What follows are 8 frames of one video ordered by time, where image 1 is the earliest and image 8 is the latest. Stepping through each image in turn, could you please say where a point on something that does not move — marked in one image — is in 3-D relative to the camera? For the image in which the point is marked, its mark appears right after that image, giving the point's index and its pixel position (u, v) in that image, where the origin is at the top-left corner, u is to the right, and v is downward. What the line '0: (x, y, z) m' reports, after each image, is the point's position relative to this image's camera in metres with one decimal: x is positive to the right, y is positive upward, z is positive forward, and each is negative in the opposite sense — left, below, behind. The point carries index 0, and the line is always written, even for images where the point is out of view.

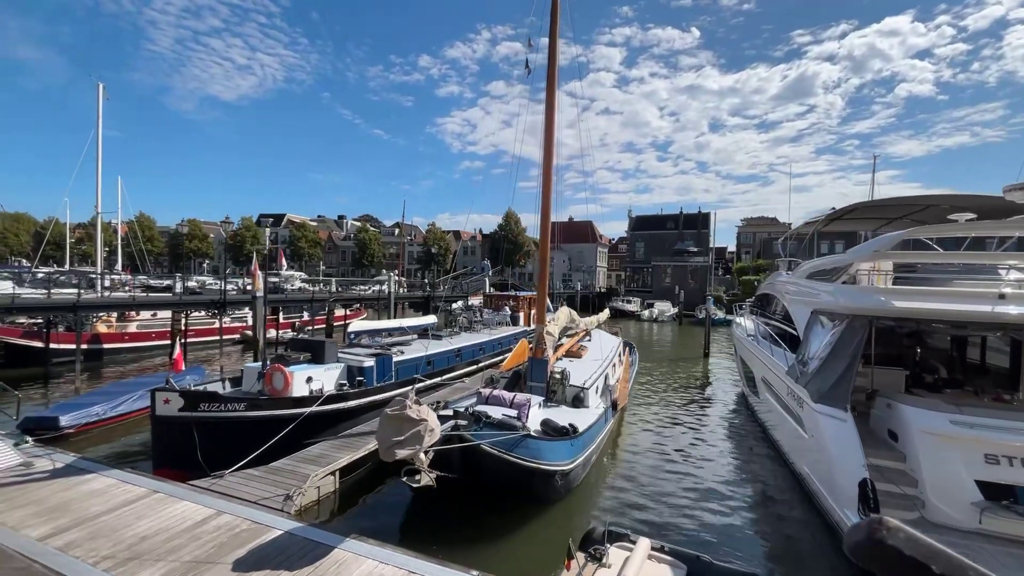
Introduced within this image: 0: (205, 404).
0: (-6.4, -2.4, +9.1) m
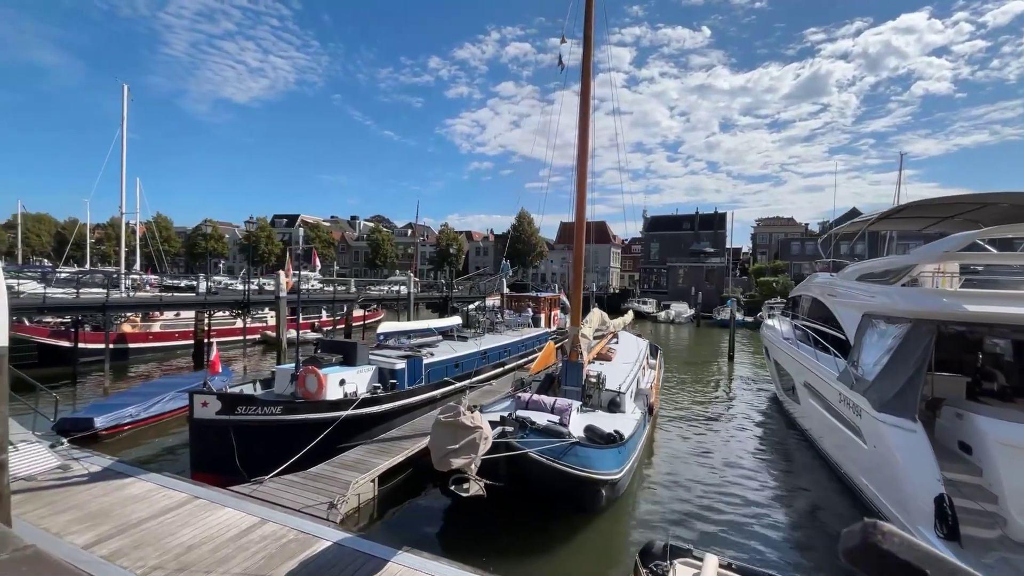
0: (-5.5, -2.5, +8.9) m
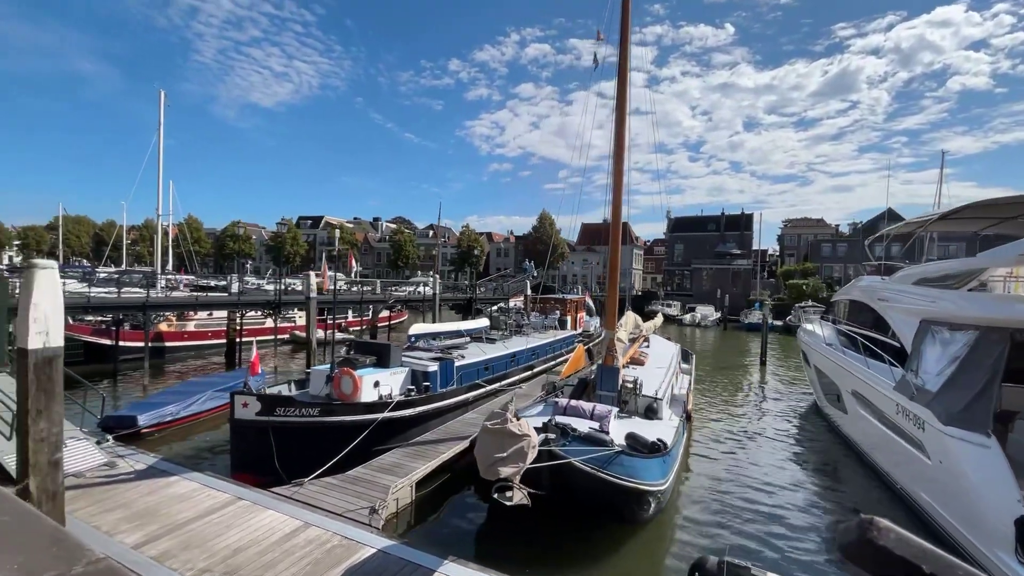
0: (-4.7, -2.5, +9.0) m
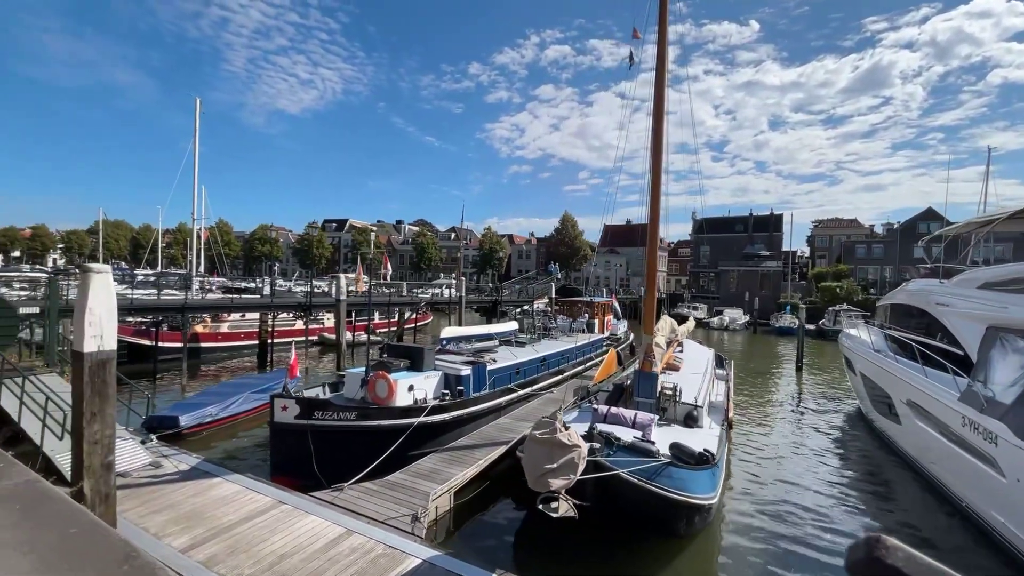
0: (-4.0, -2.6, +9.0) m
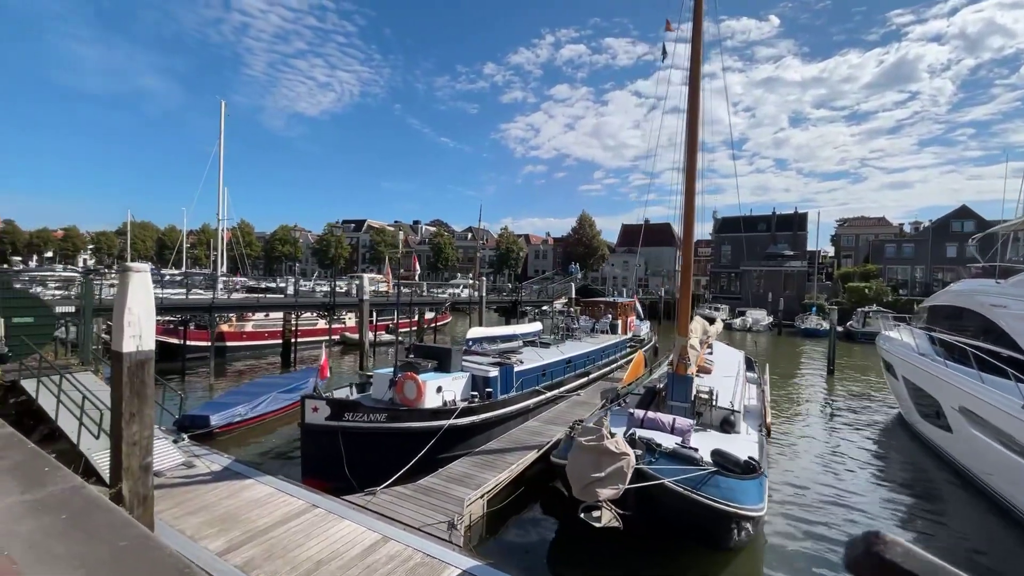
0: (-3.3, -2.5, +8.8) m
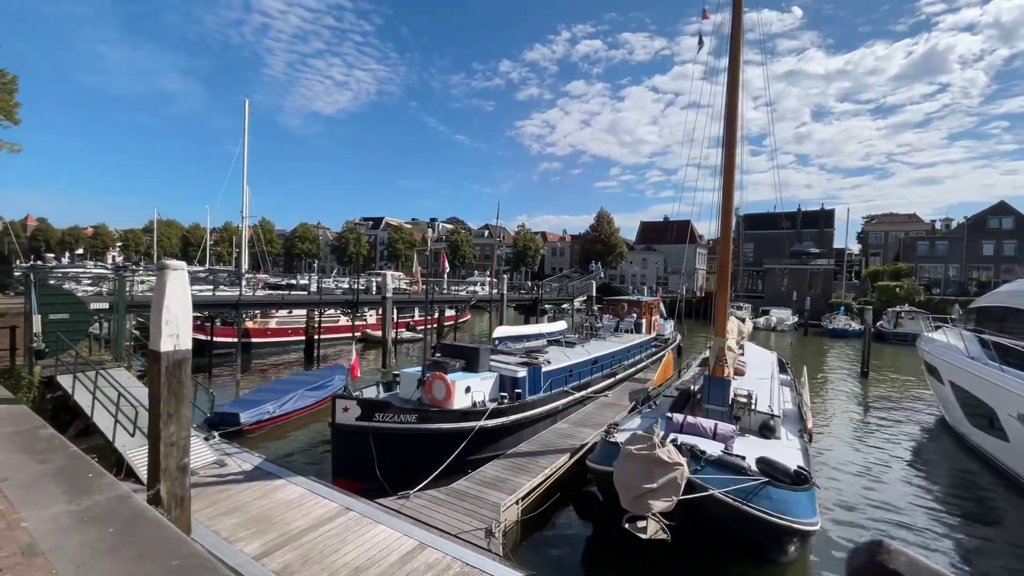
0: (-2.6, -2.5, +8.7) m
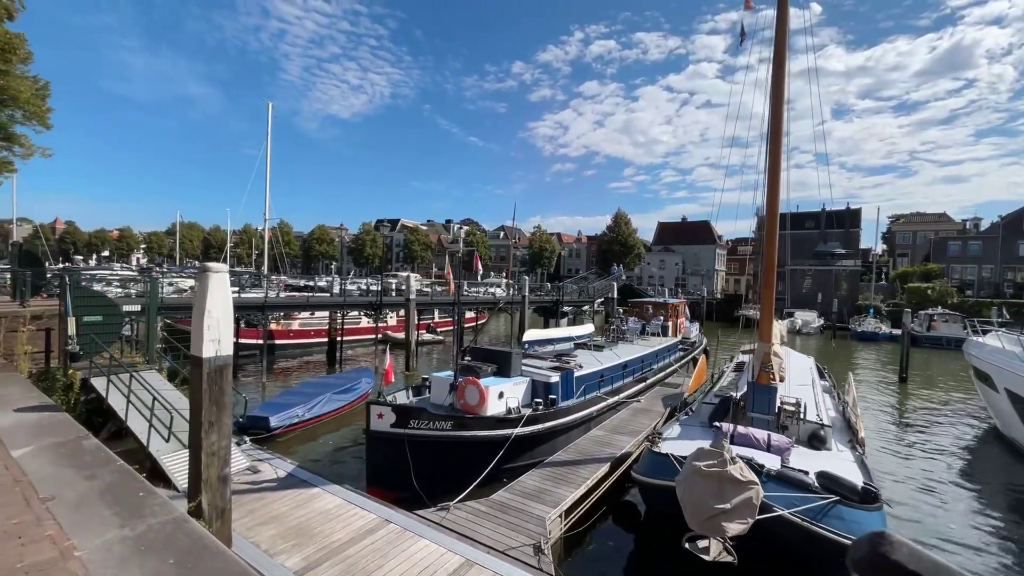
0: (-1.9, -2.6, +8.4) m
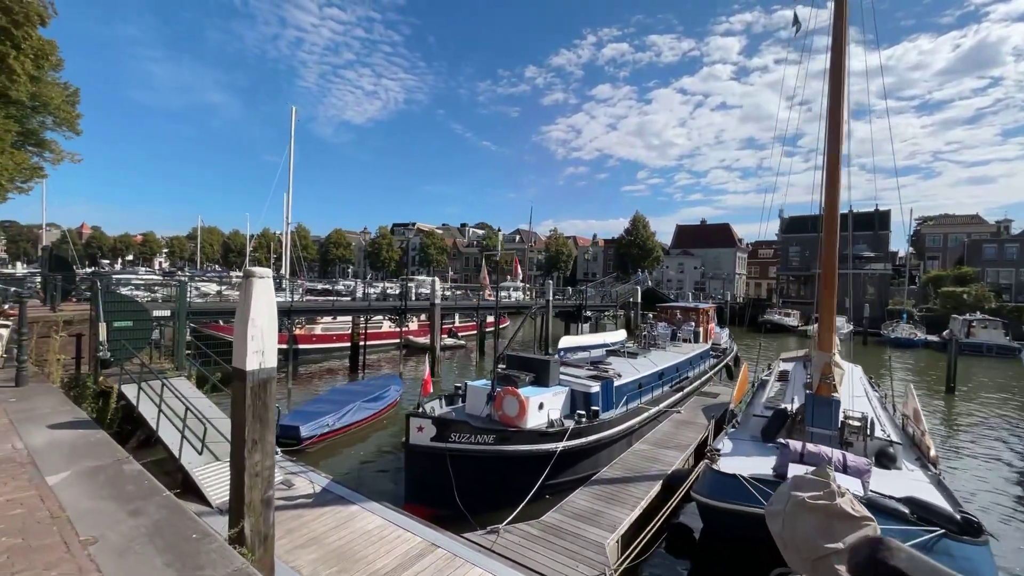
0: (-1.0, -2.7, +7.9) m
